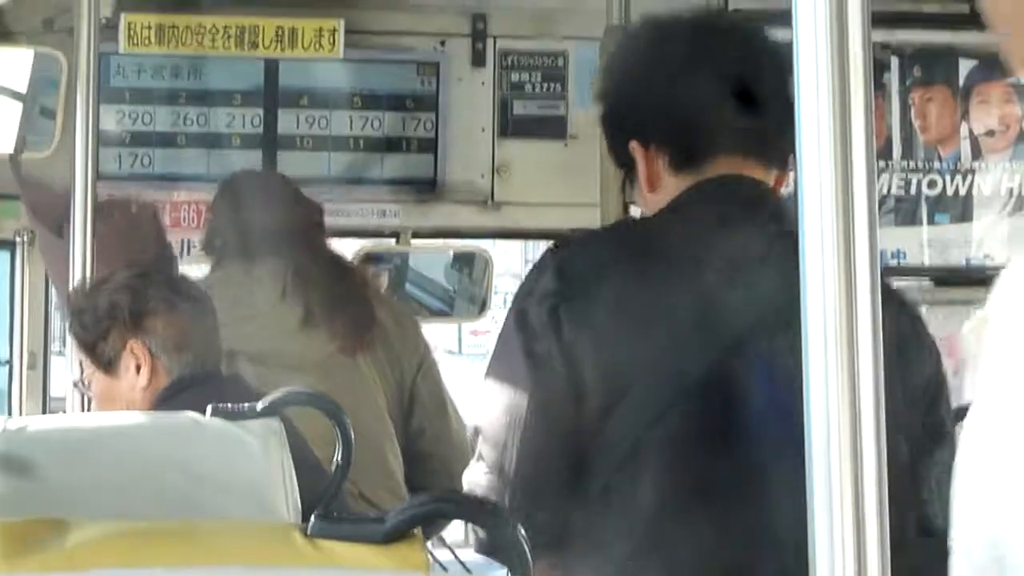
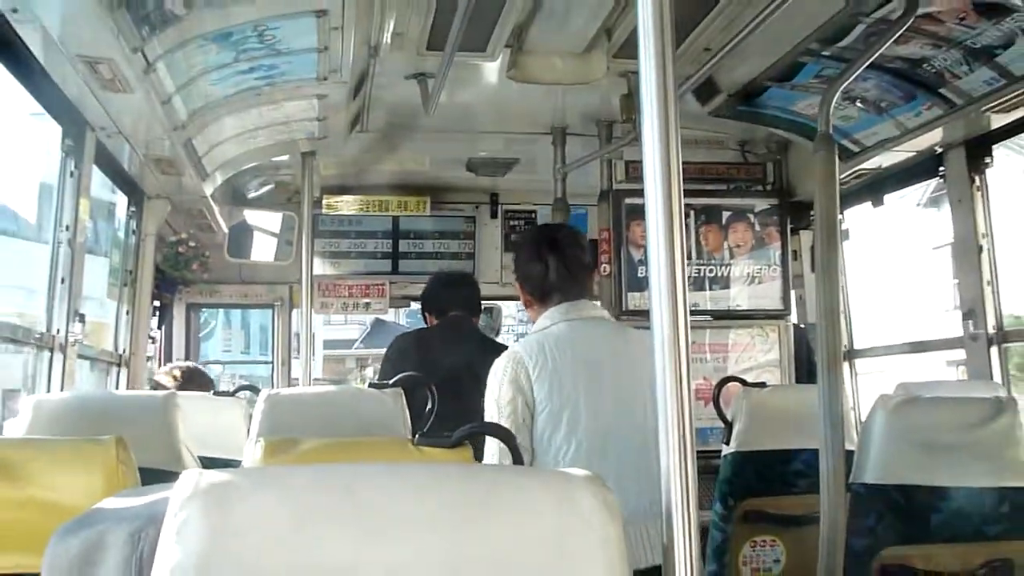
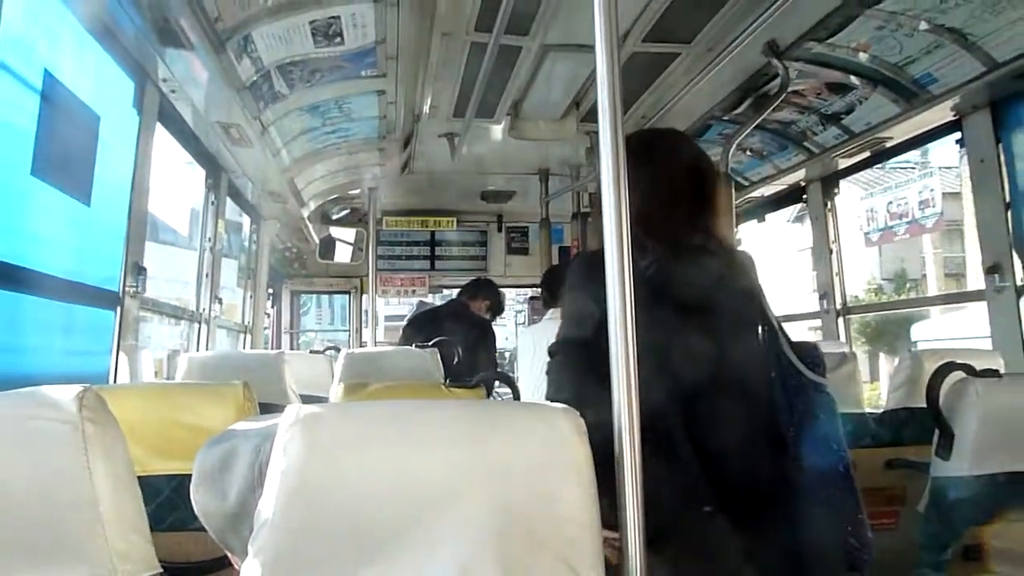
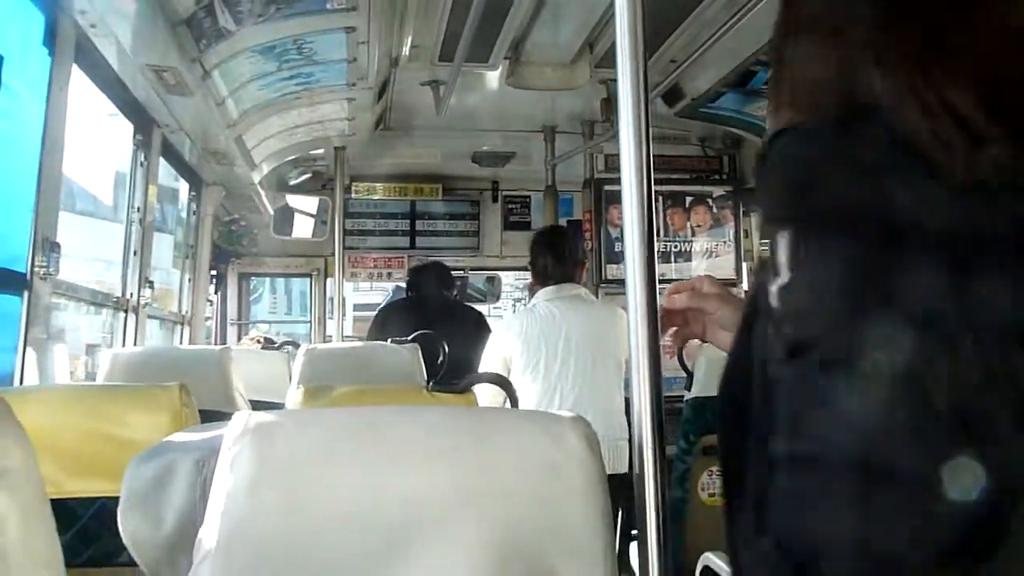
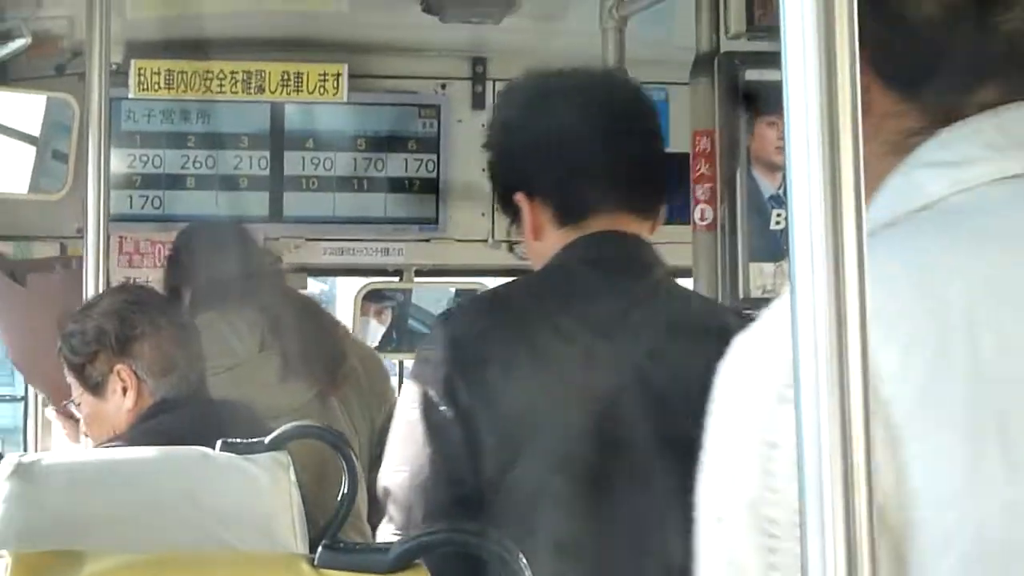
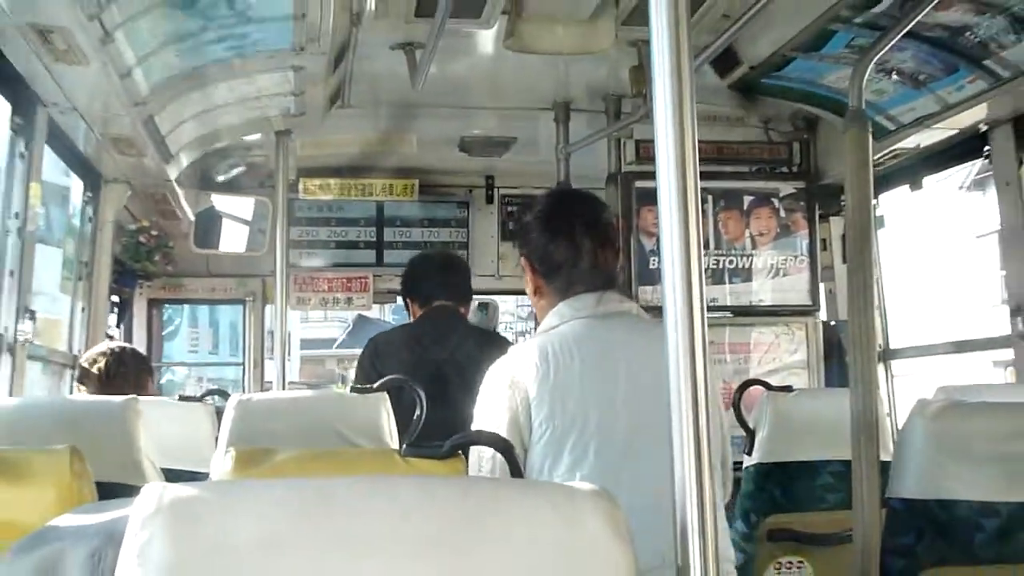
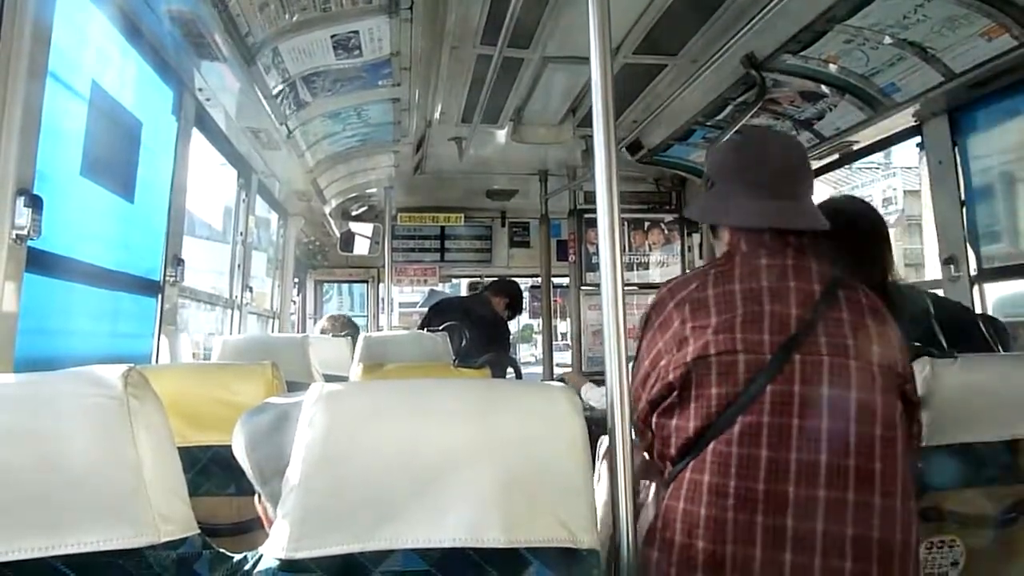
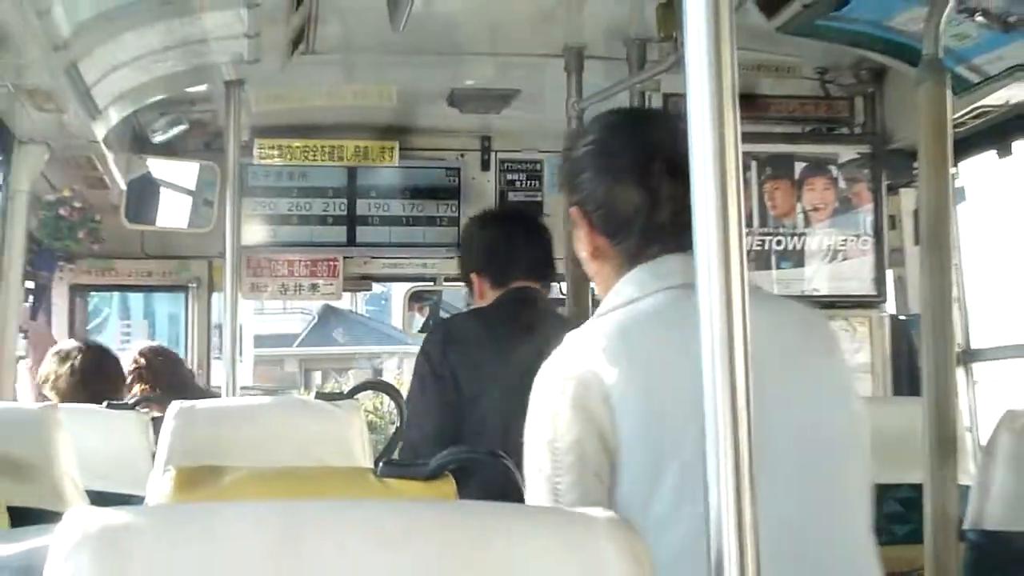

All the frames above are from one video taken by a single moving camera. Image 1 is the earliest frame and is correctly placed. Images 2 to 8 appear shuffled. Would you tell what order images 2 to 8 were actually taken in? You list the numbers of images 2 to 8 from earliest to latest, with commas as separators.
5, 8, 6, 2, 4, 3, 7
